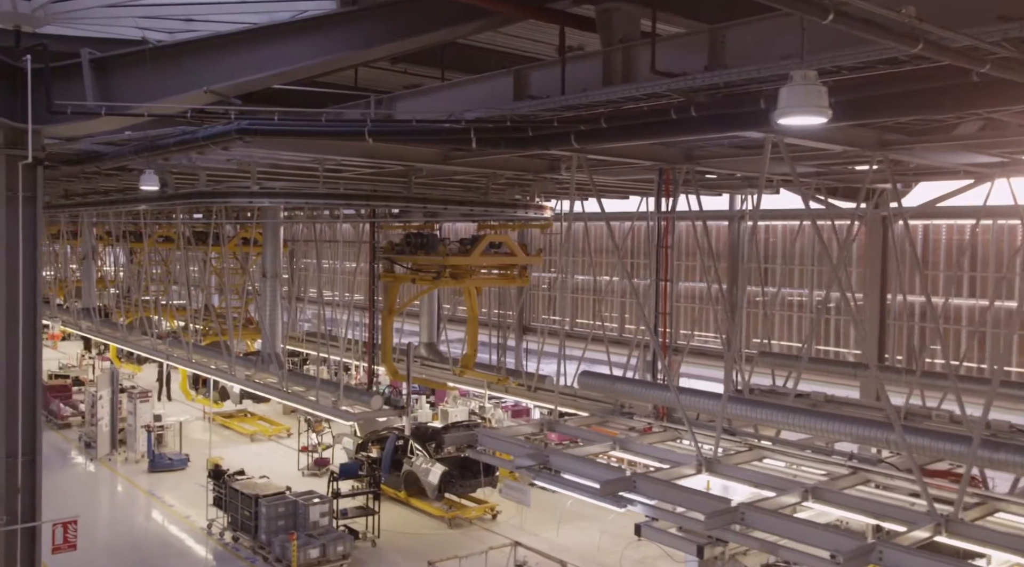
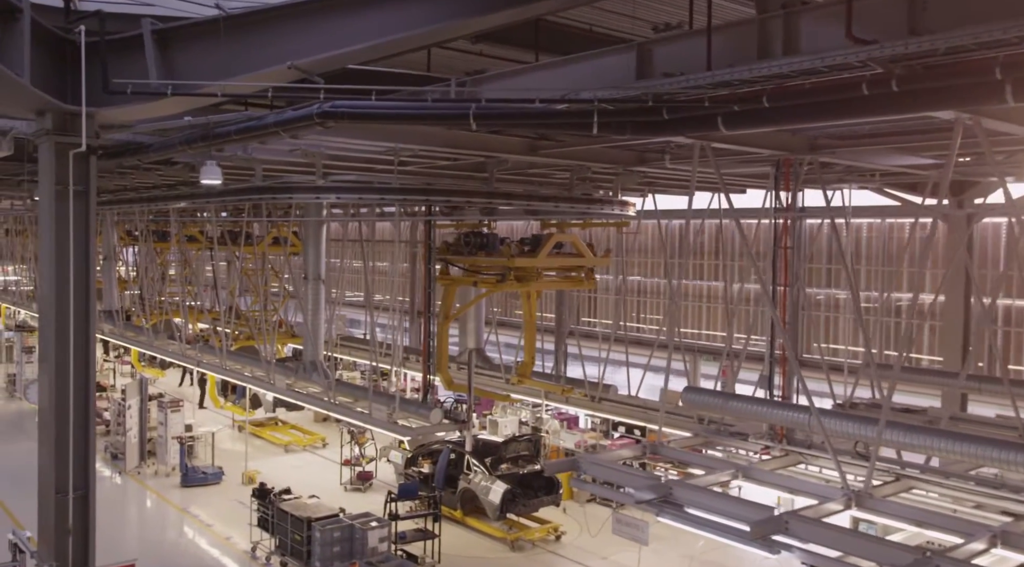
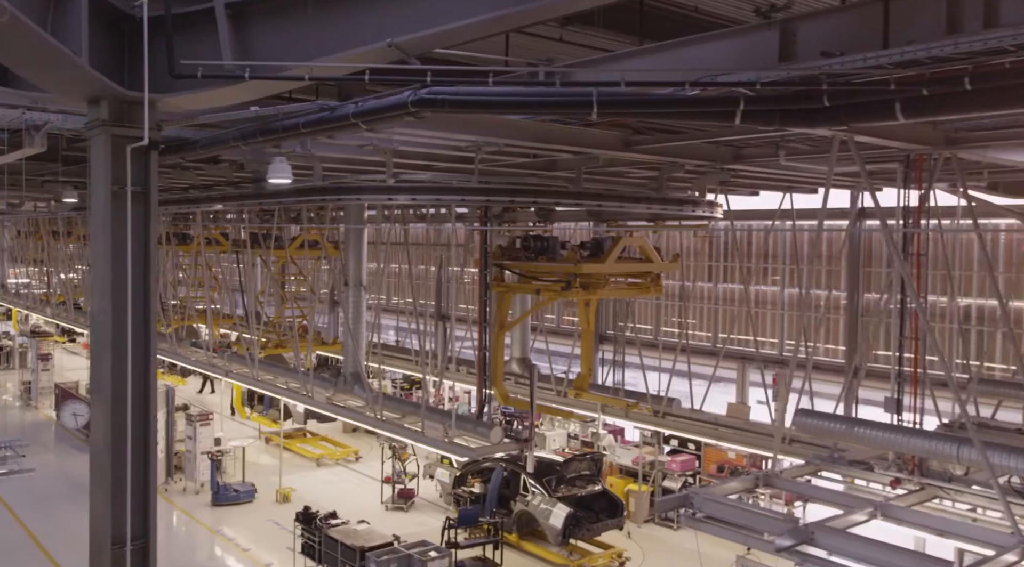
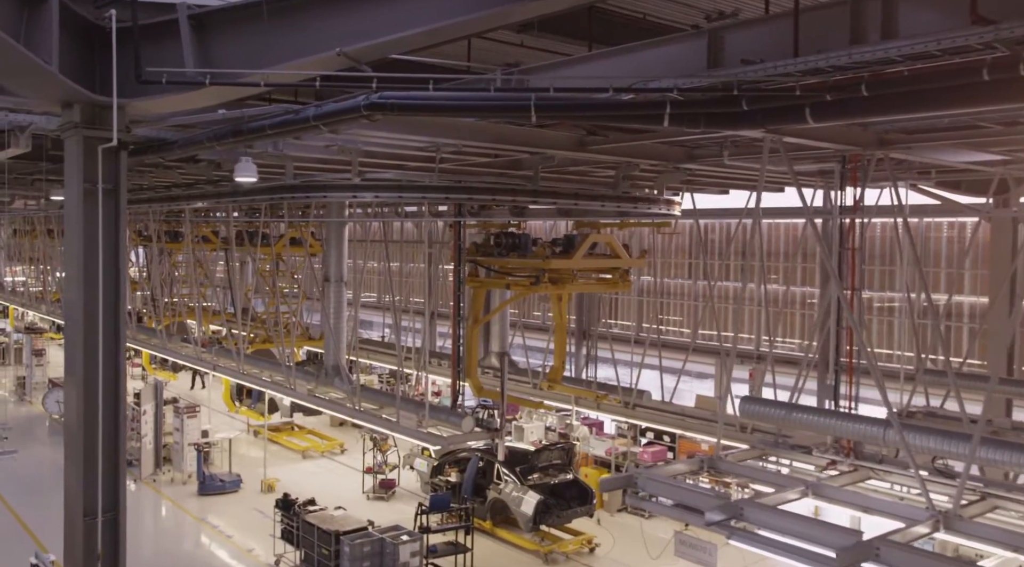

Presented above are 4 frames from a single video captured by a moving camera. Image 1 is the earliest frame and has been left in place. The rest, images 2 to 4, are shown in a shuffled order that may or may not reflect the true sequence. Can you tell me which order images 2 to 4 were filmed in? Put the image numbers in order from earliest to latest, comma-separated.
2, 4, 3
